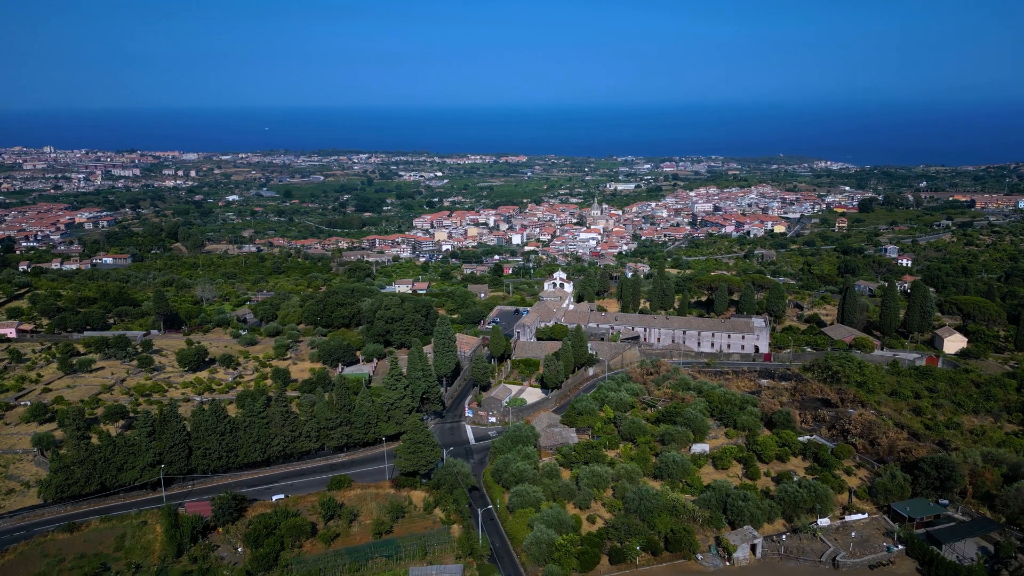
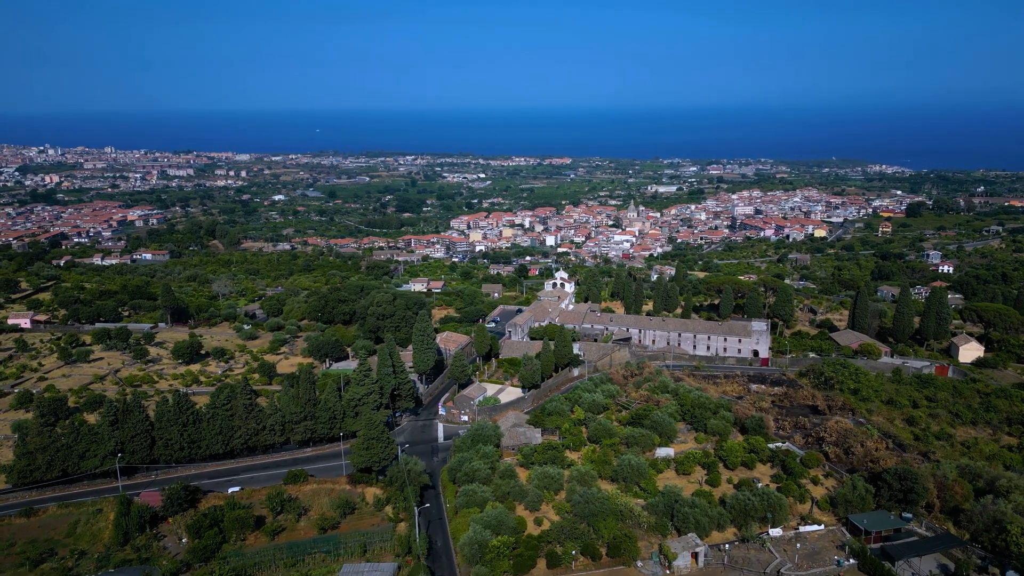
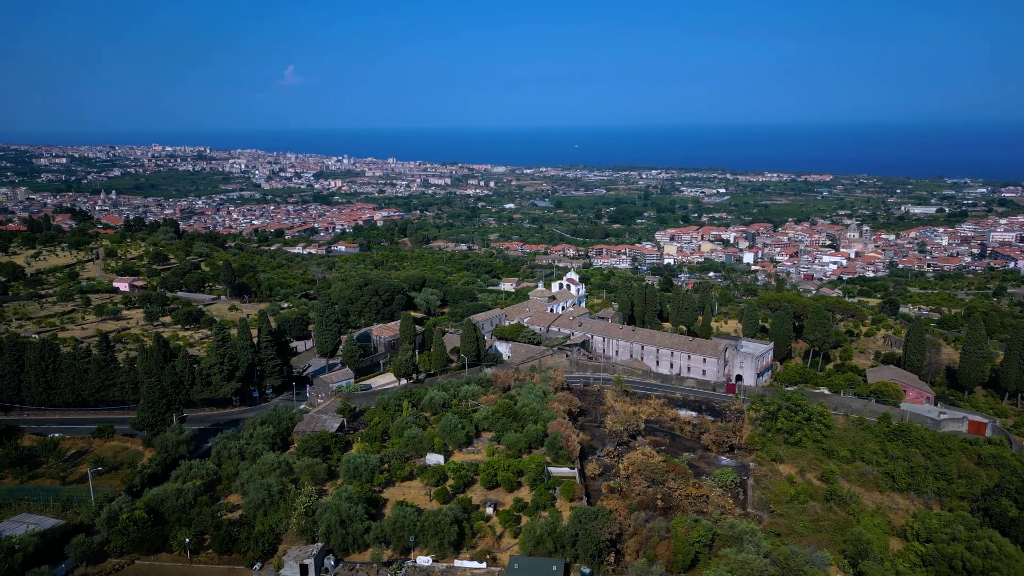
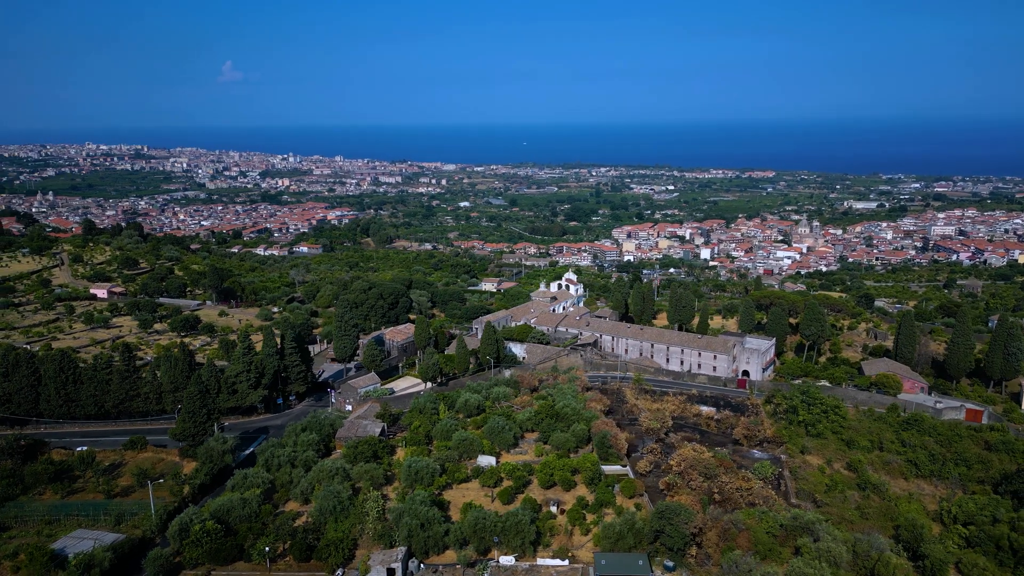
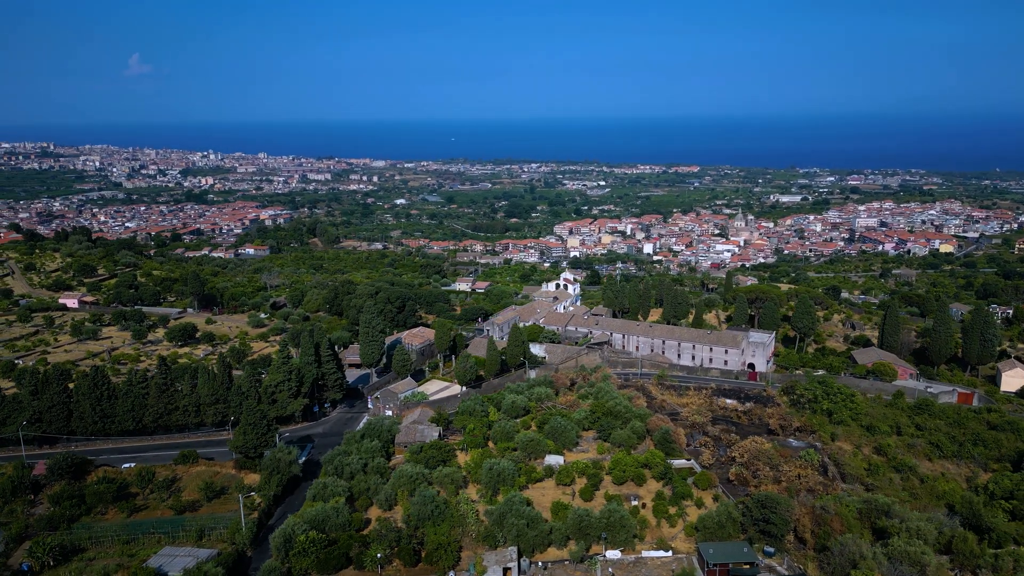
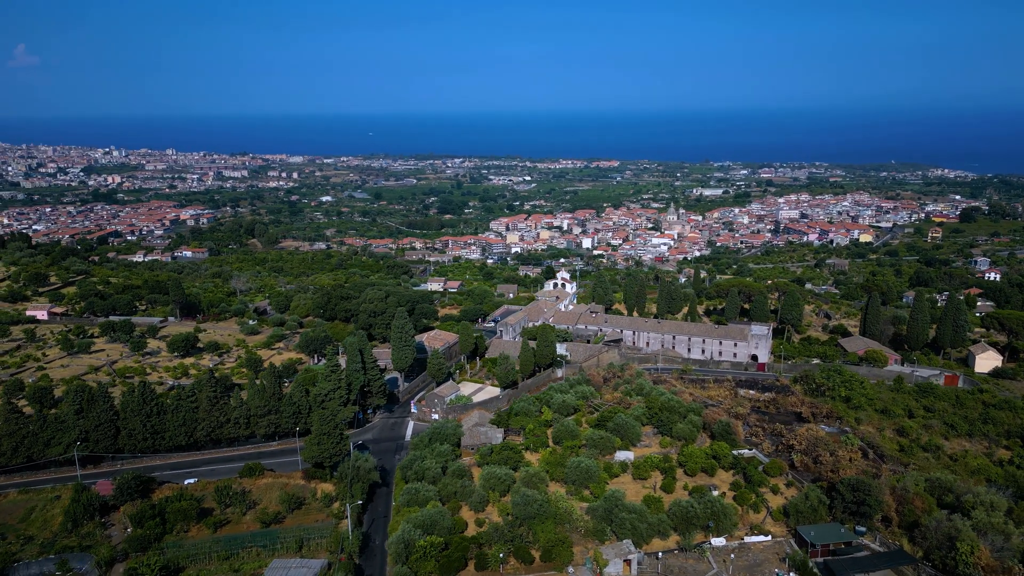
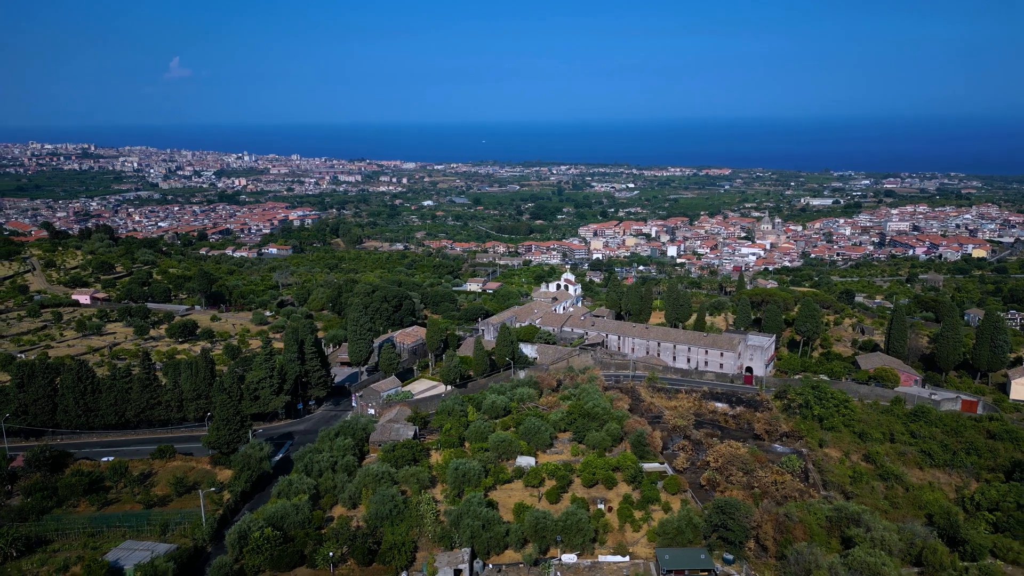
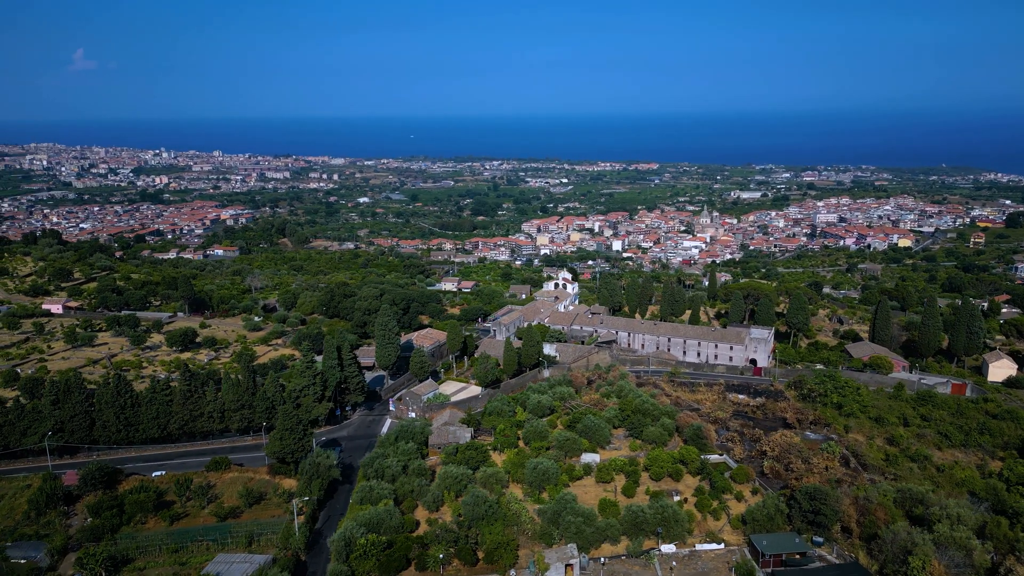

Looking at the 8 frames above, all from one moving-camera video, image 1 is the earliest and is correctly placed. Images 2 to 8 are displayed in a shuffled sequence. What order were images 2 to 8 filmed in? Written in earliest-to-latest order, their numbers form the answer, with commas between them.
2, 6, 8, 5, 7, 4, 3
